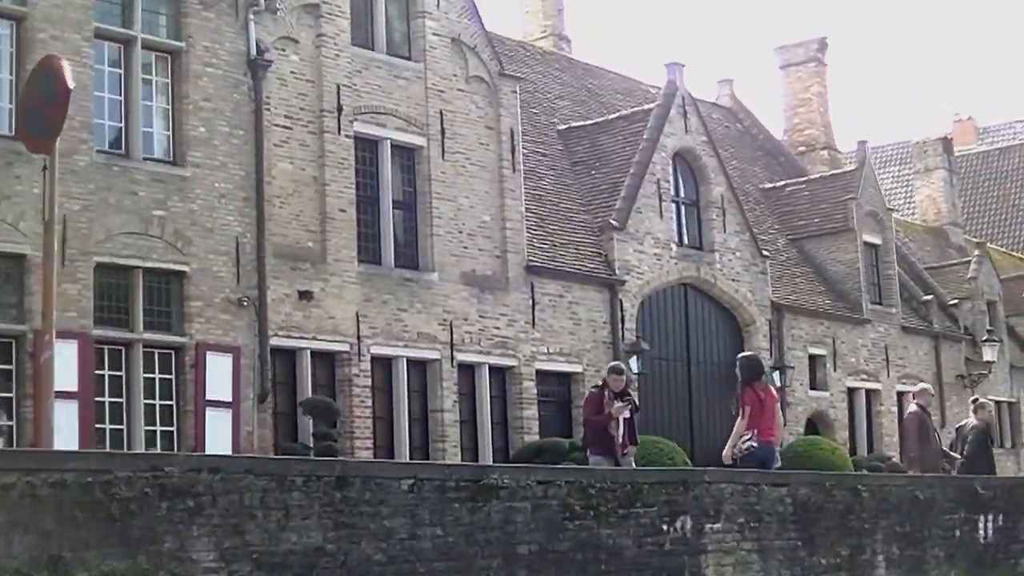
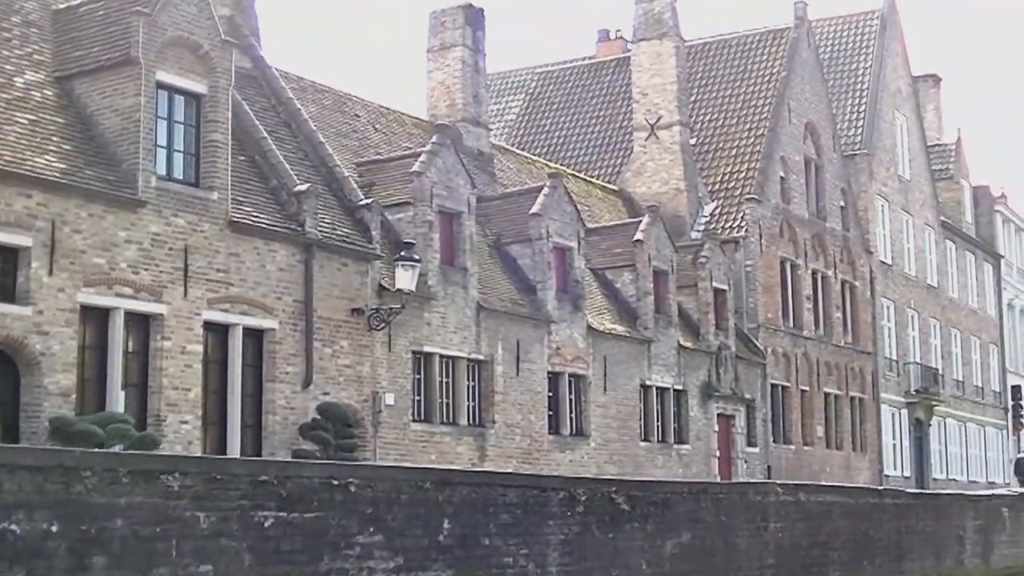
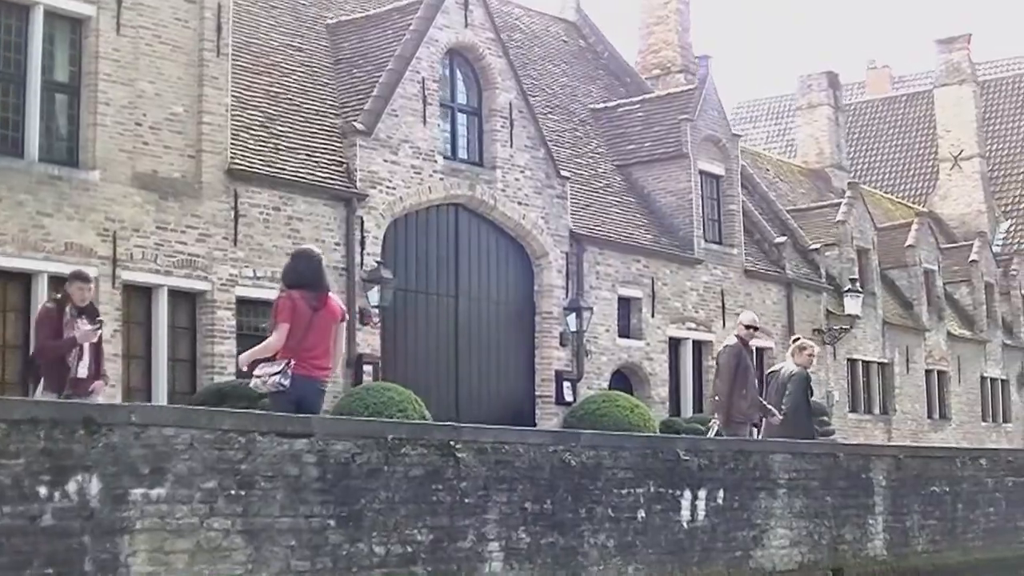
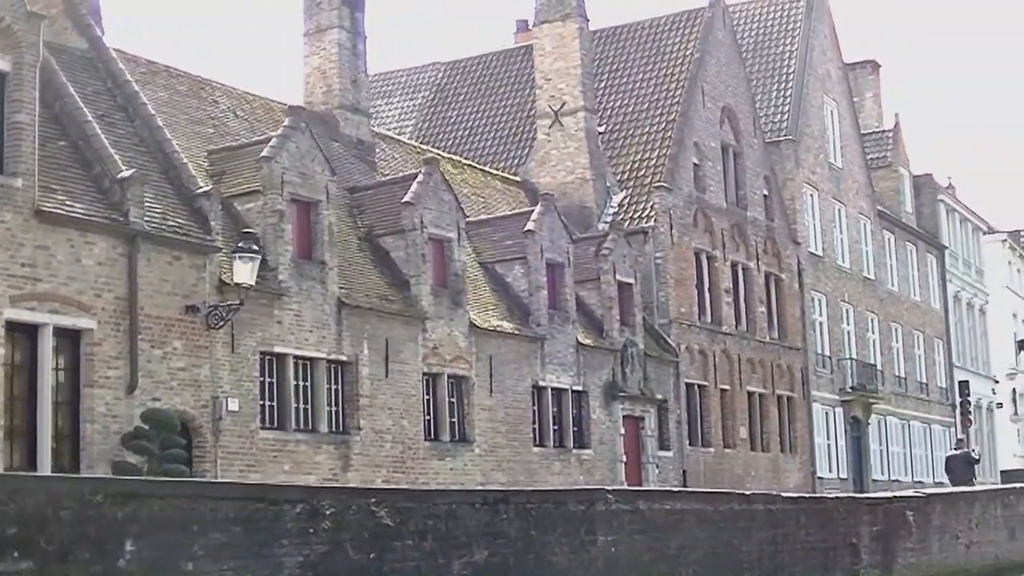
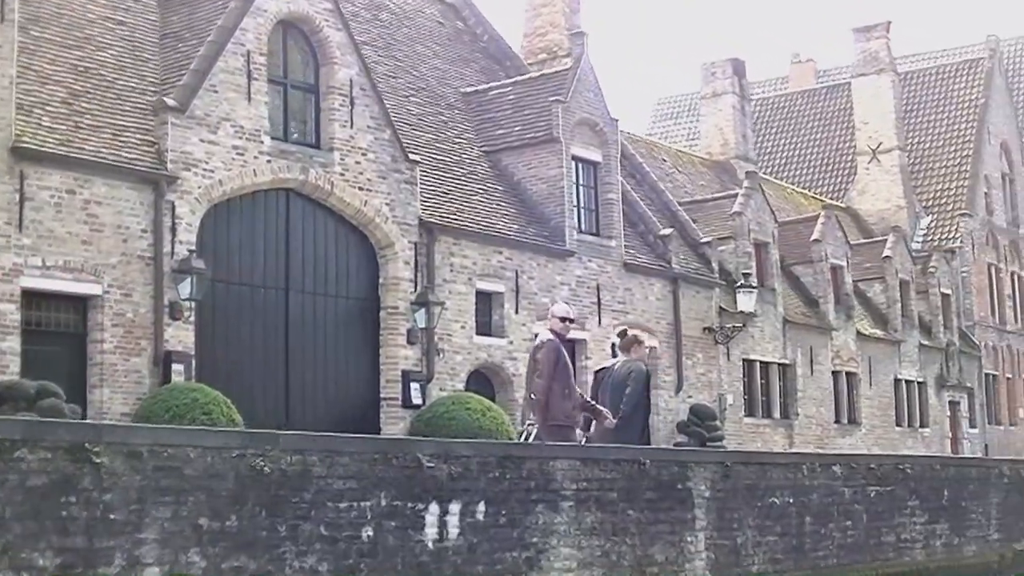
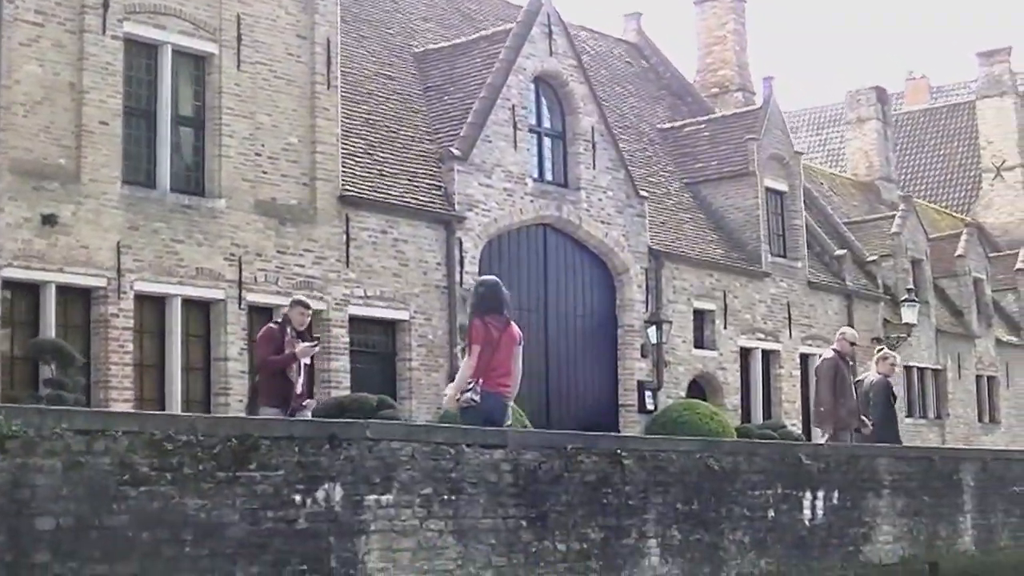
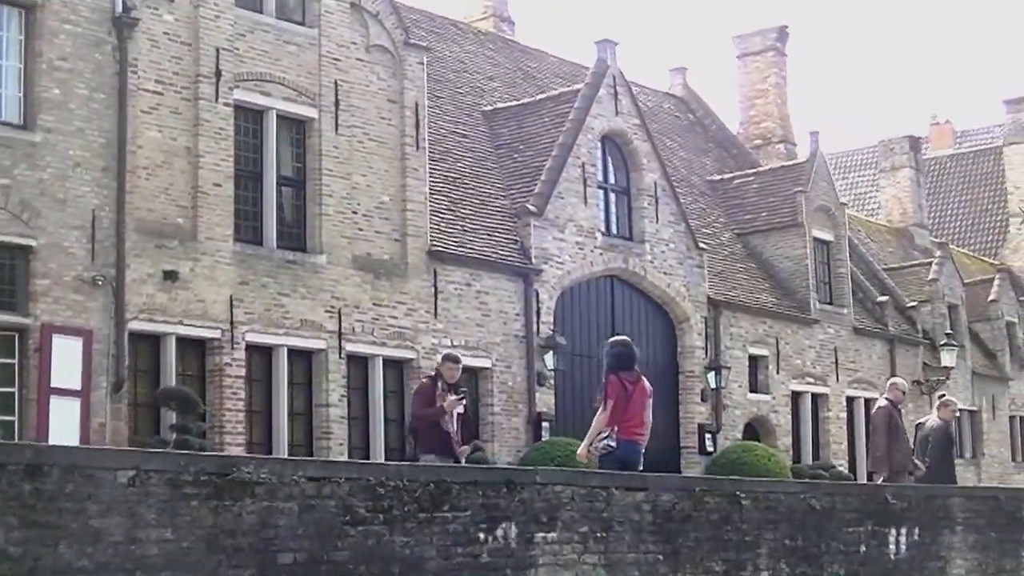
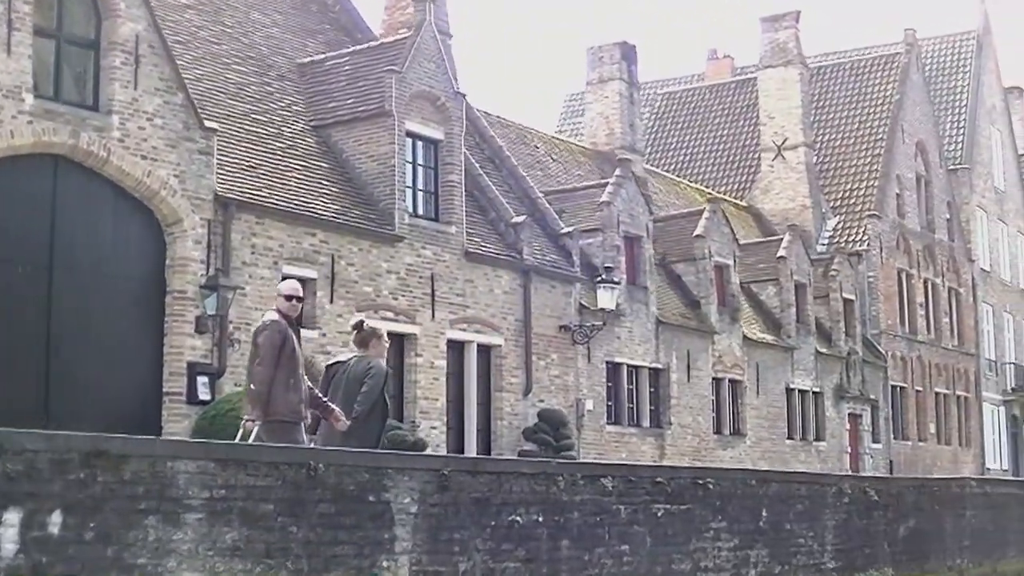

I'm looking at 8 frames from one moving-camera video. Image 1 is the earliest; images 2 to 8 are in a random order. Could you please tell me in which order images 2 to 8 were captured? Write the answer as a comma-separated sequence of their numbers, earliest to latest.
7, 6, 3, 5, 8, 2, 4
